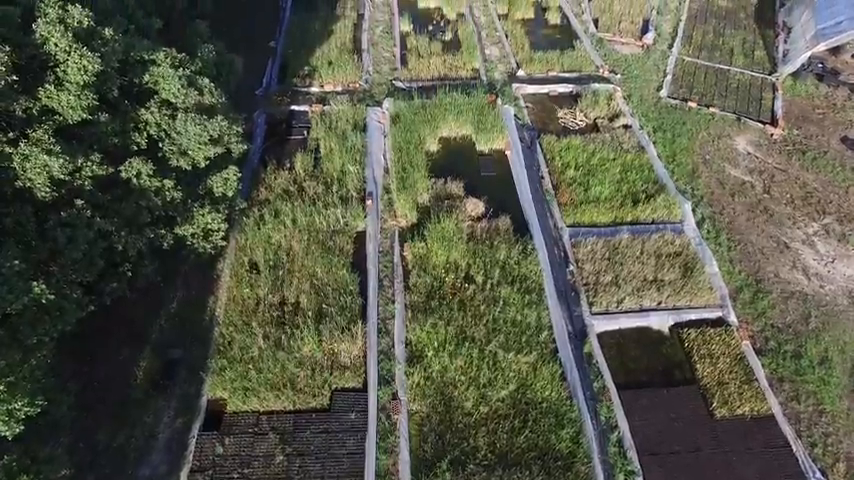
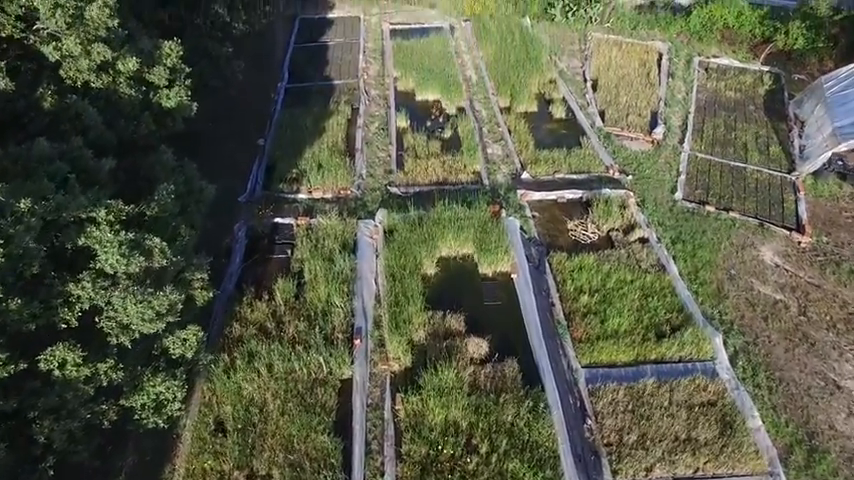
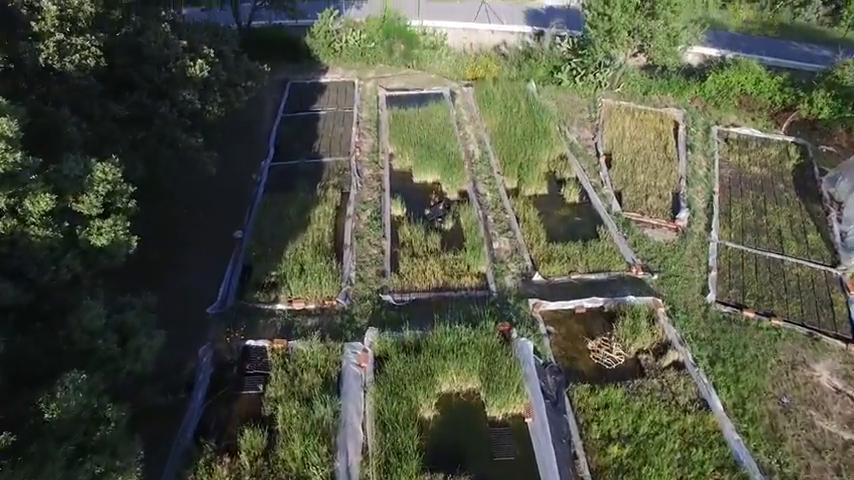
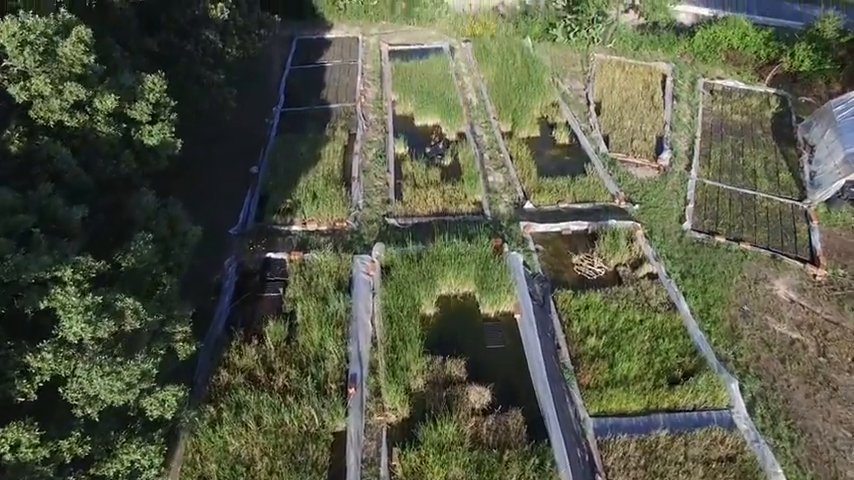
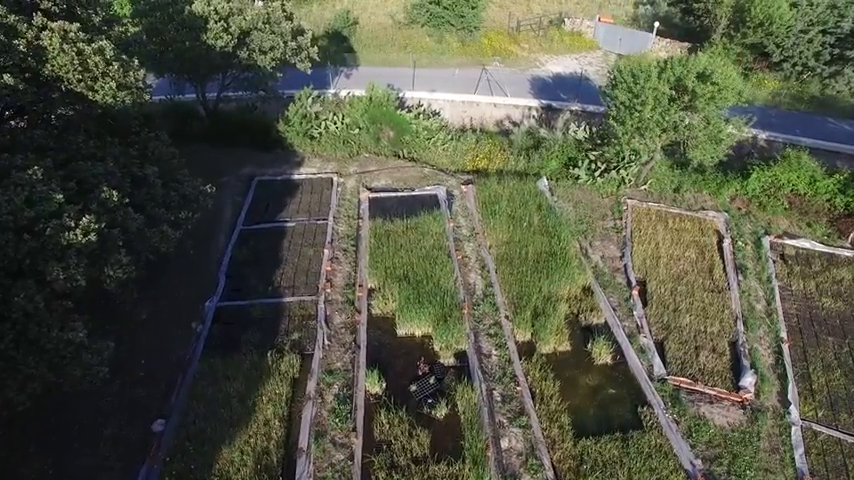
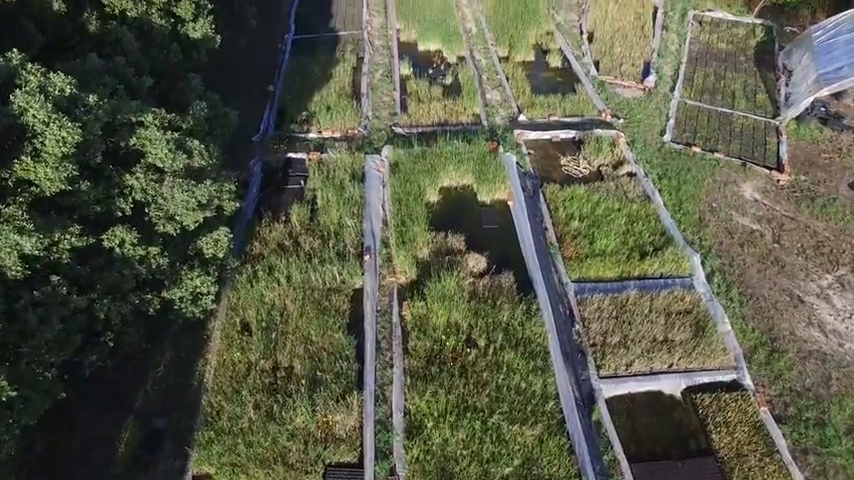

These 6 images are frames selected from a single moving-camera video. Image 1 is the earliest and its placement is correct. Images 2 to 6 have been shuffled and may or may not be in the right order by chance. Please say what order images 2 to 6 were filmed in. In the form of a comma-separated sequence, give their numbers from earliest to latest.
6, 2, 4, 3, 5
